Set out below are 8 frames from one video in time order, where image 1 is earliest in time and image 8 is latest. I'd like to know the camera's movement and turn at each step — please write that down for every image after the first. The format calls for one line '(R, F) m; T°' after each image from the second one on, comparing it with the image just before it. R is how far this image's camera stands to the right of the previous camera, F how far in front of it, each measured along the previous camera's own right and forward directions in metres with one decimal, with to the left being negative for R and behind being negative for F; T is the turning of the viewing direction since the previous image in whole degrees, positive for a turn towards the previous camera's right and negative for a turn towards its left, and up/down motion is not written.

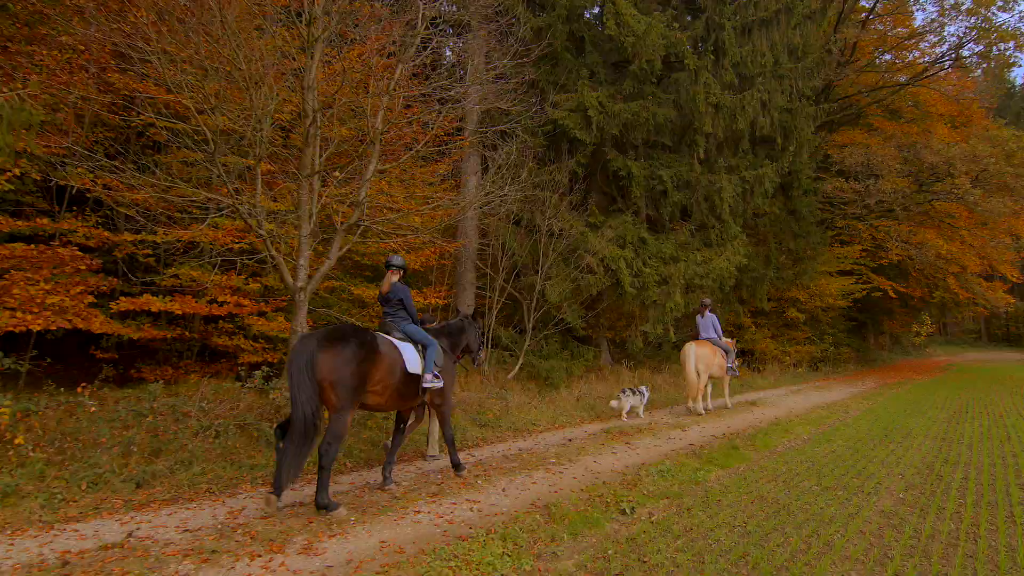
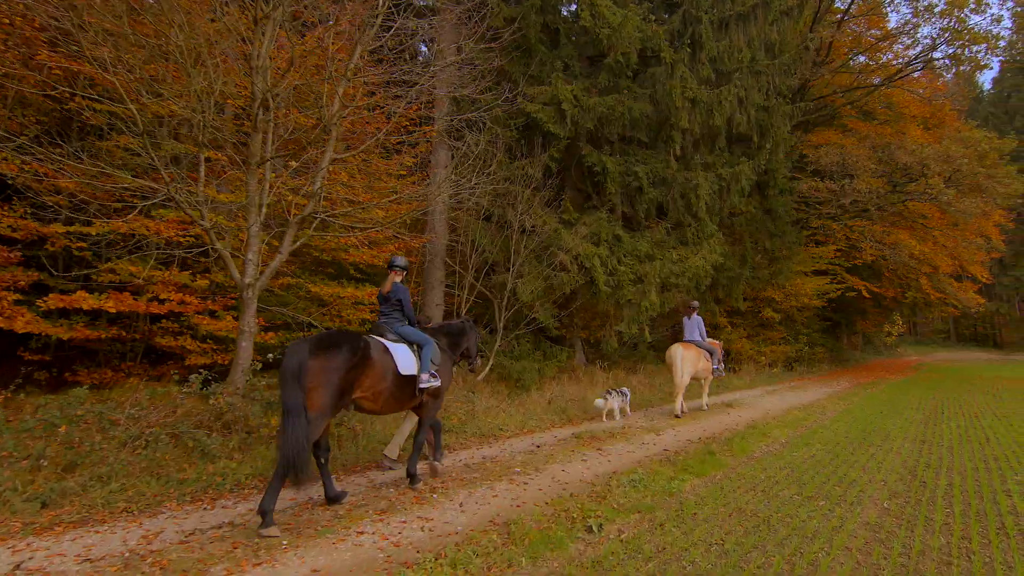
(+0.2, +0.5) m; +2°
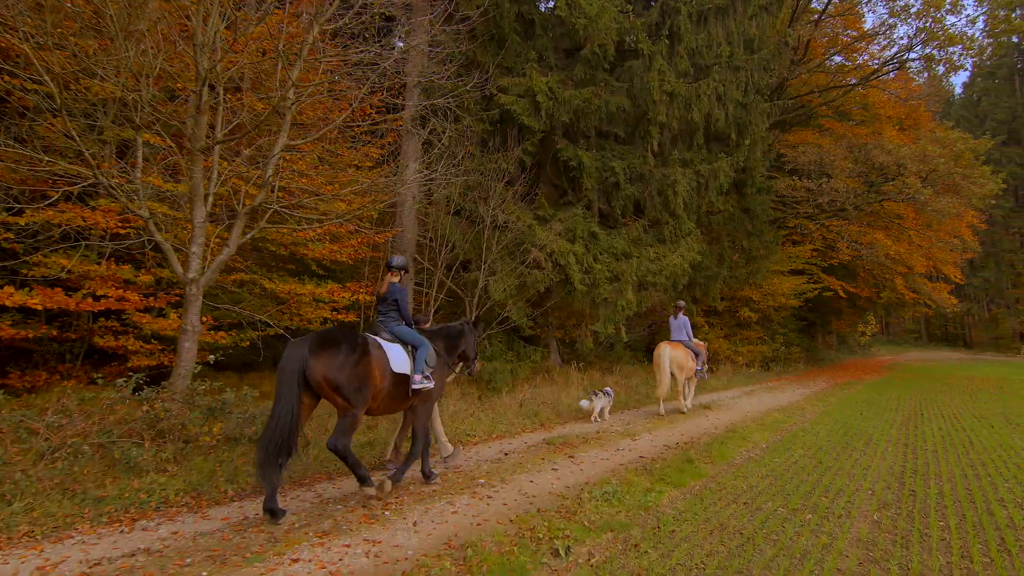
(+0.1, +0.5) m; +2°
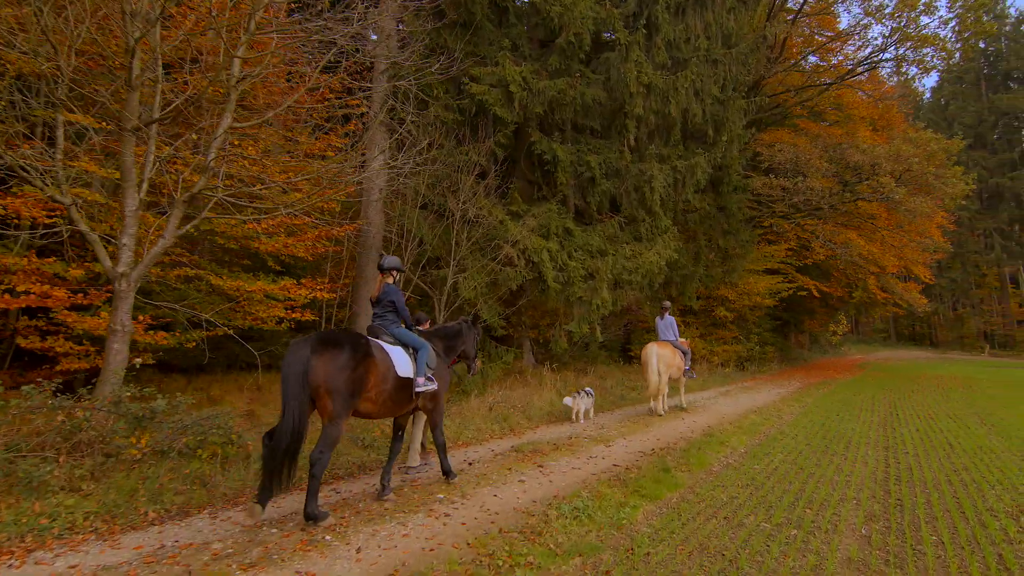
(+0.1, +0.5) m; +2°
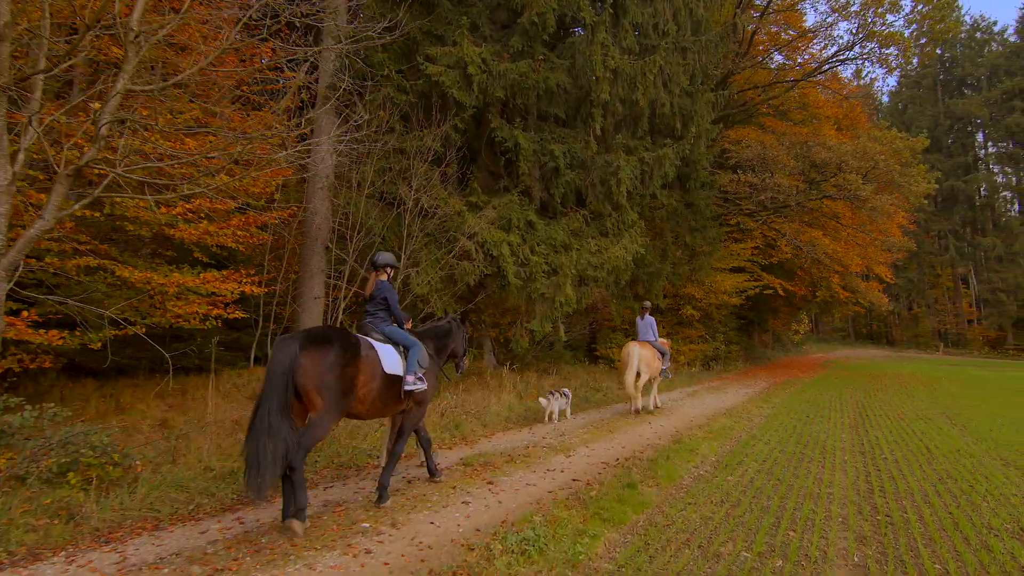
(+0.2, +0.8) m; +3°
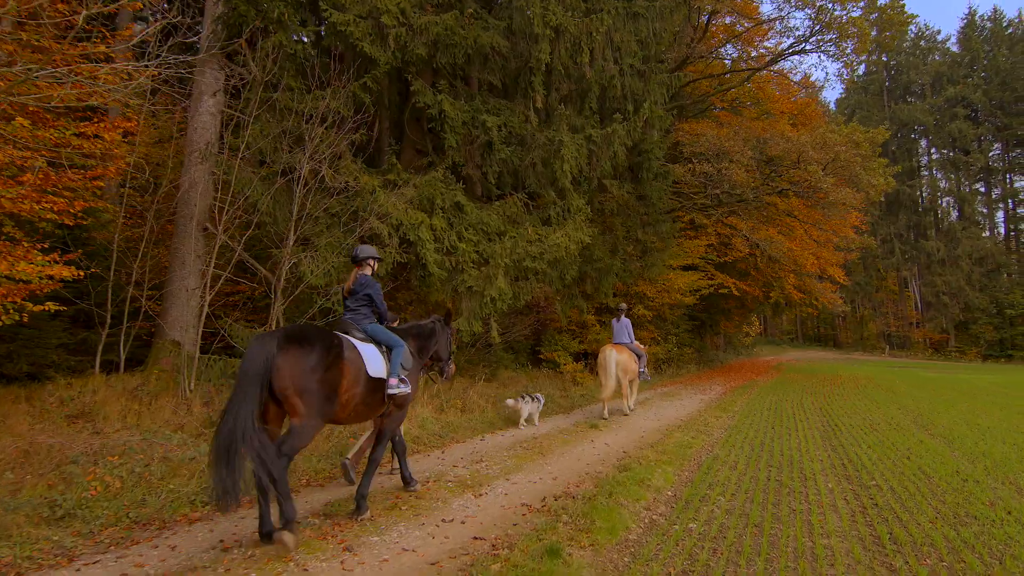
(+0.6, +1.8) m; +4°
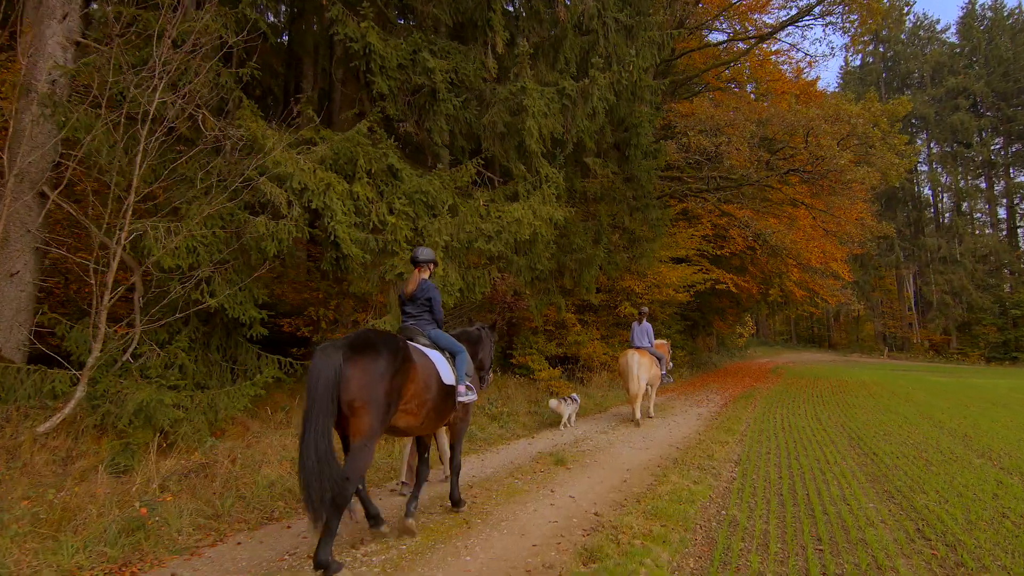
(+0.6, +2.4) m; +1°
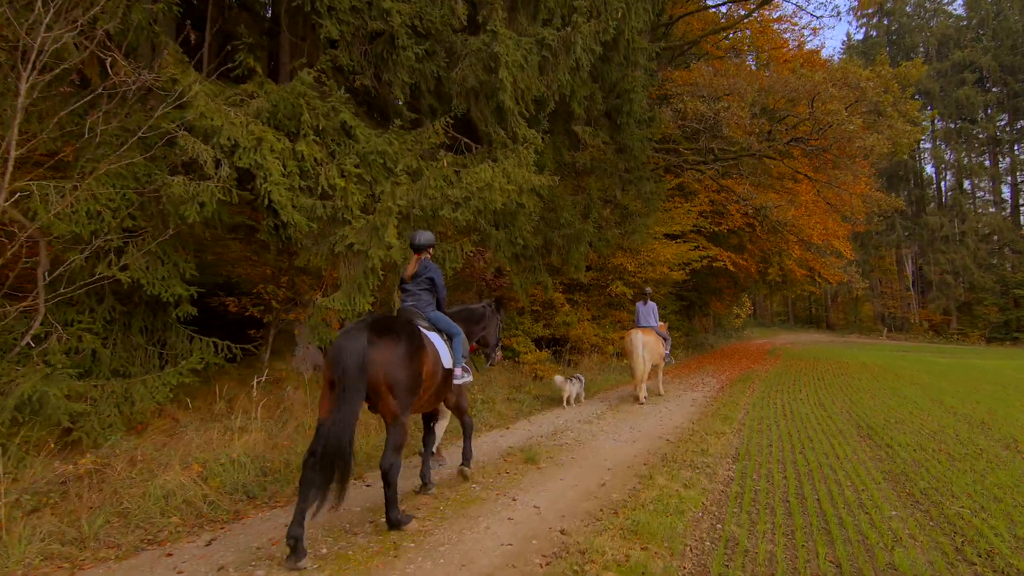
(+0.3, +1.0) m; 0°
